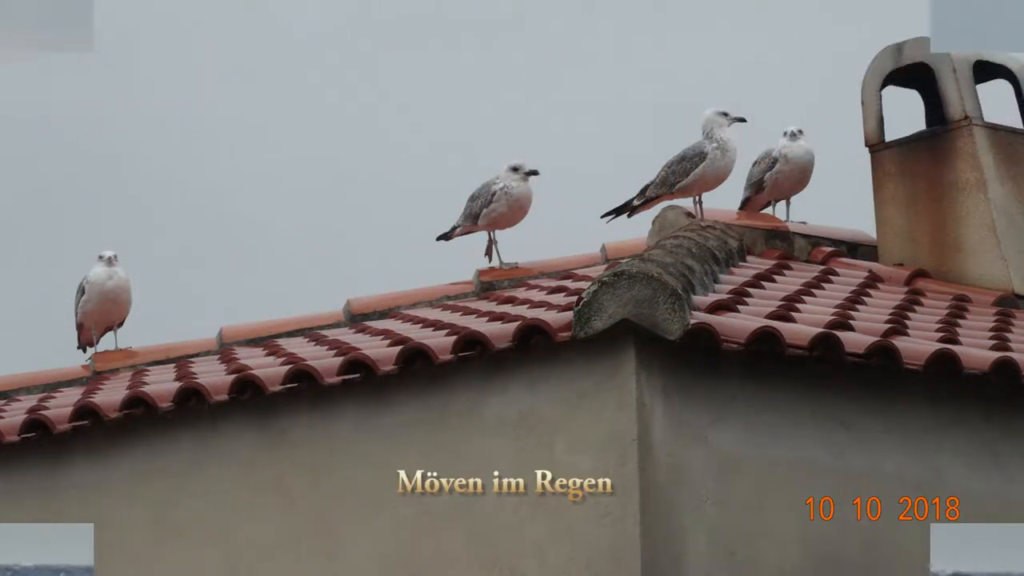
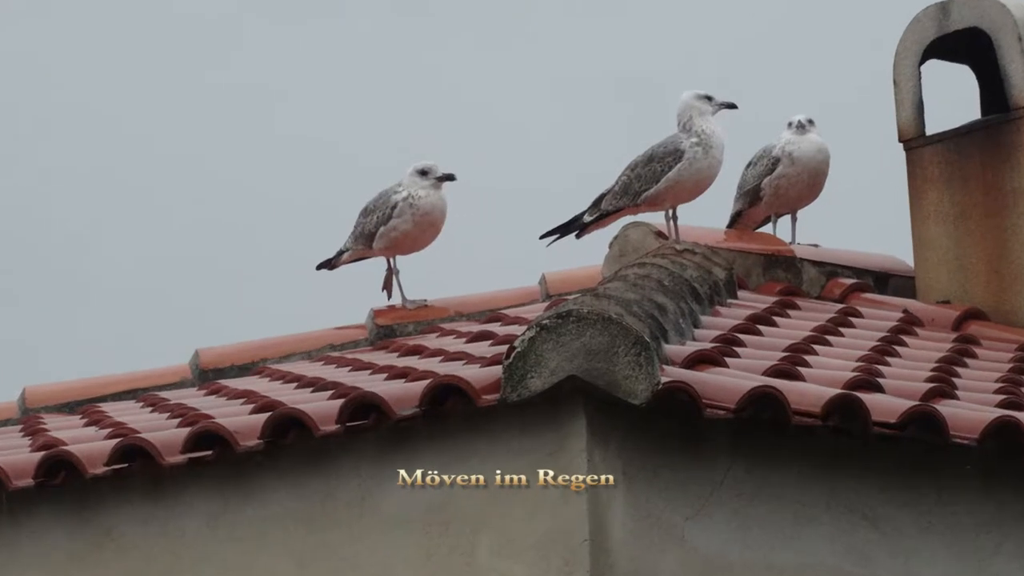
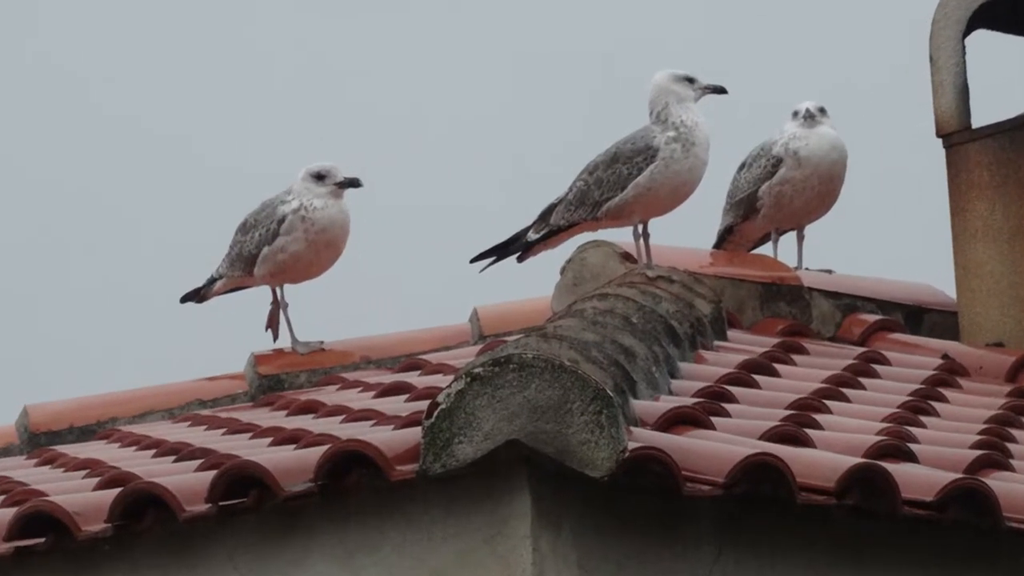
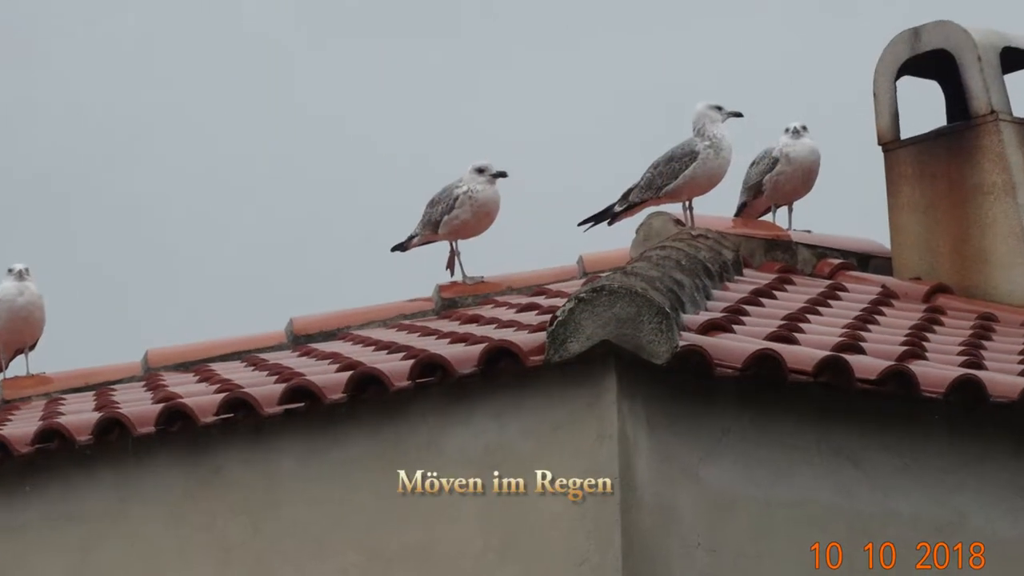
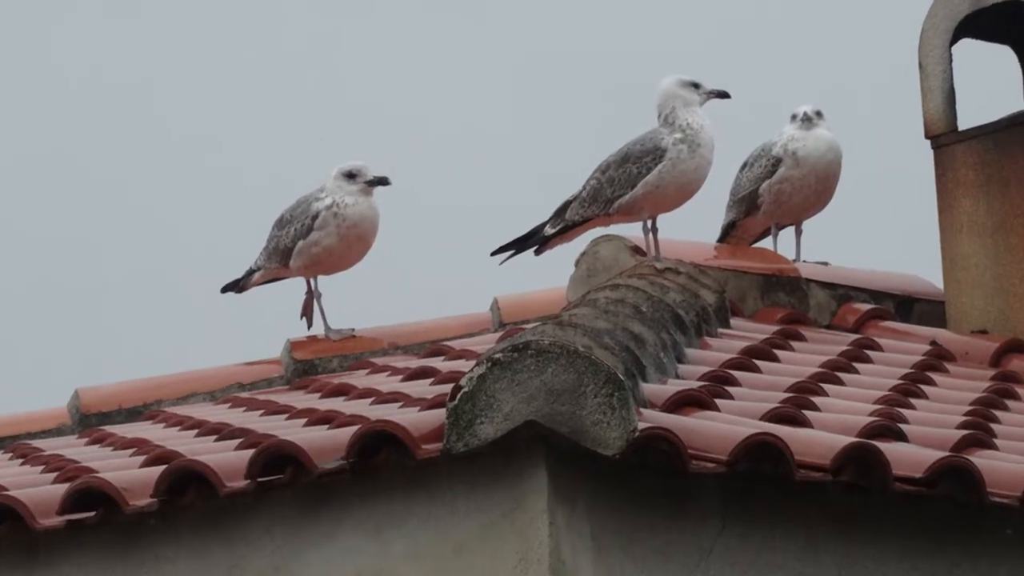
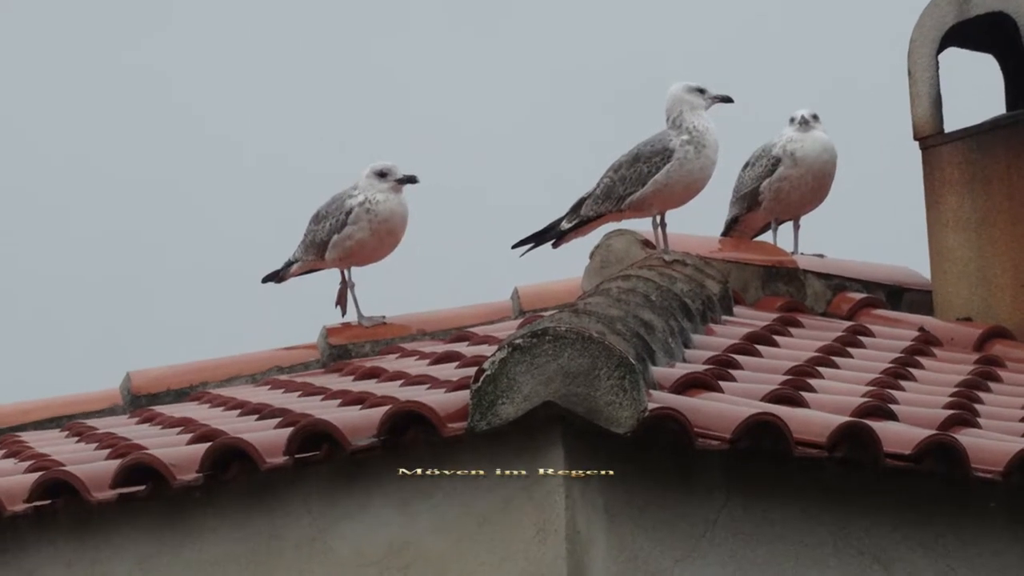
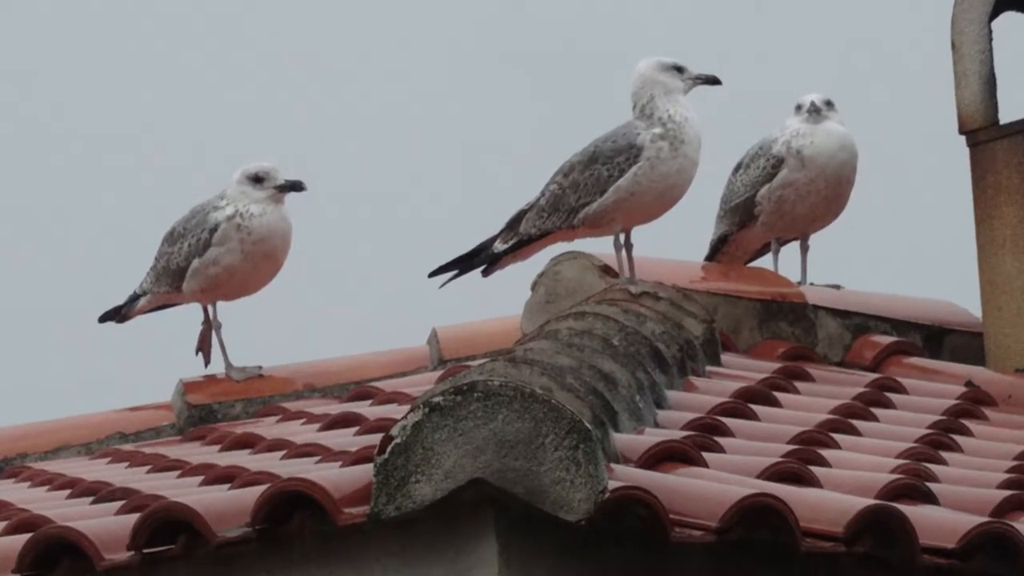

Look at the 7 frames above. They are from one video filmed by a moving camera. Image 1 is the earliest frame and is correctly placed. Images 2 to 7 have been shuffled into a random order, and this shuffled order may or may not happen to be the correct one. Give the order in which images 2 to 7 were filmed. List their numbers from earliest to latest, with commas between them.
4, 2, 6, 5, 3, 7
